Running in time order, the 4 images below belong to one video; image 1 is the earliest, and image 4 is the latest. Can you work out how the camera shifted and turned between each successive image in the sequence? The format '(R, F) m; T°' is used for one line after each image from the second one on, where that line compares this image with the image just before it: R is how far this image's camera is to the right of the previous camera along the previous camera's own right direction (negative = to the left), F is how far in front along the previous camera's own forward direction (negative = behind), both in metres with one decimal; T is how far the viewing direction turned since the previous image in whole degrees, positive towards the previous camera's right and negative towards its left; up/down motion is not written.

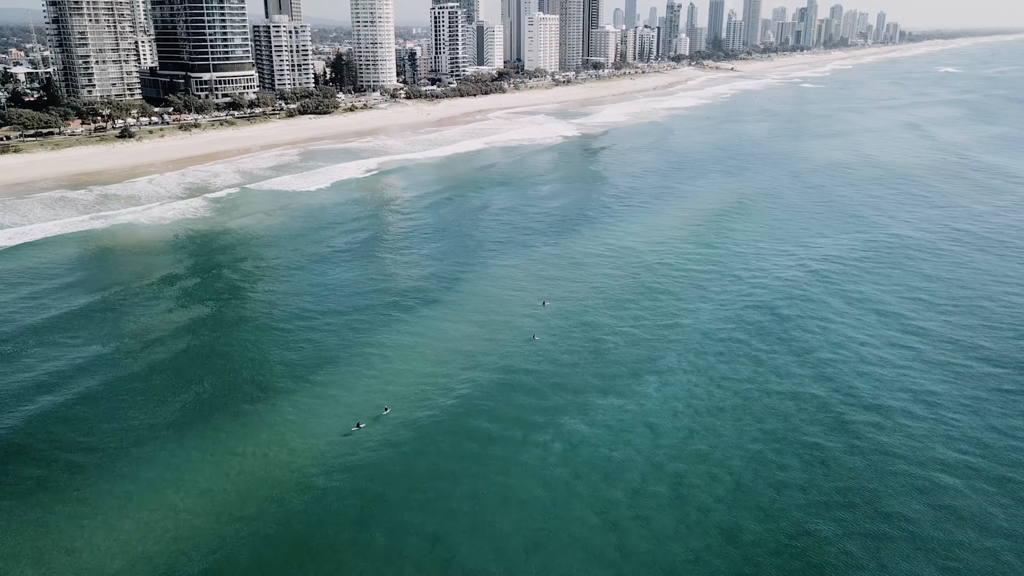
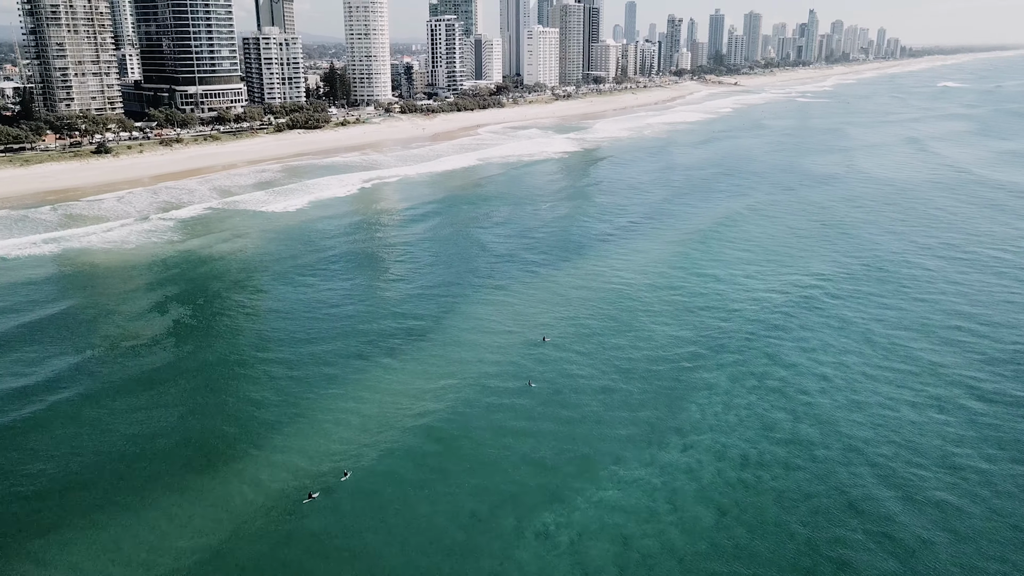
(+0.2, +3.7) m; 0°
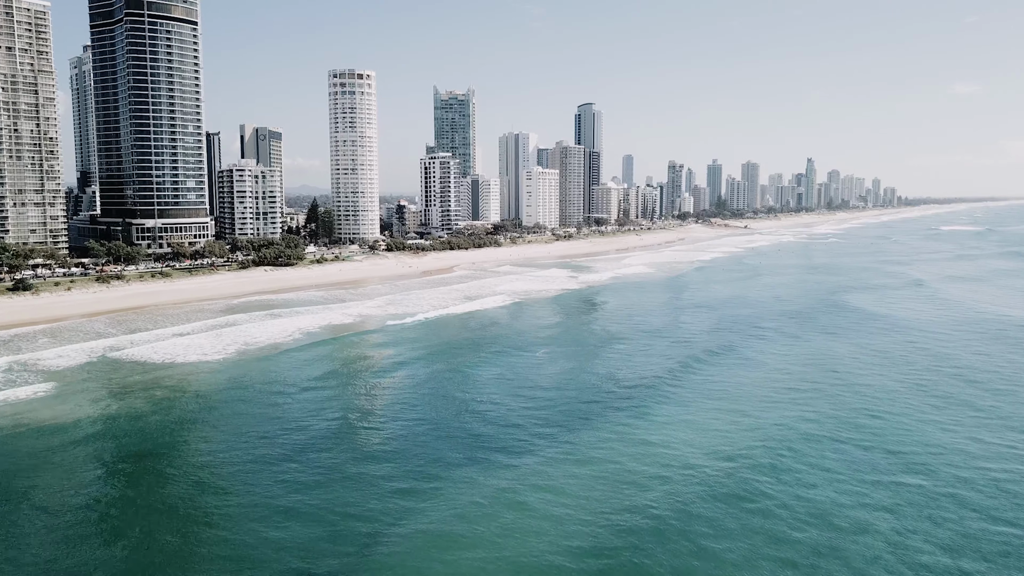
(+0.6, +10.3) m; 0°
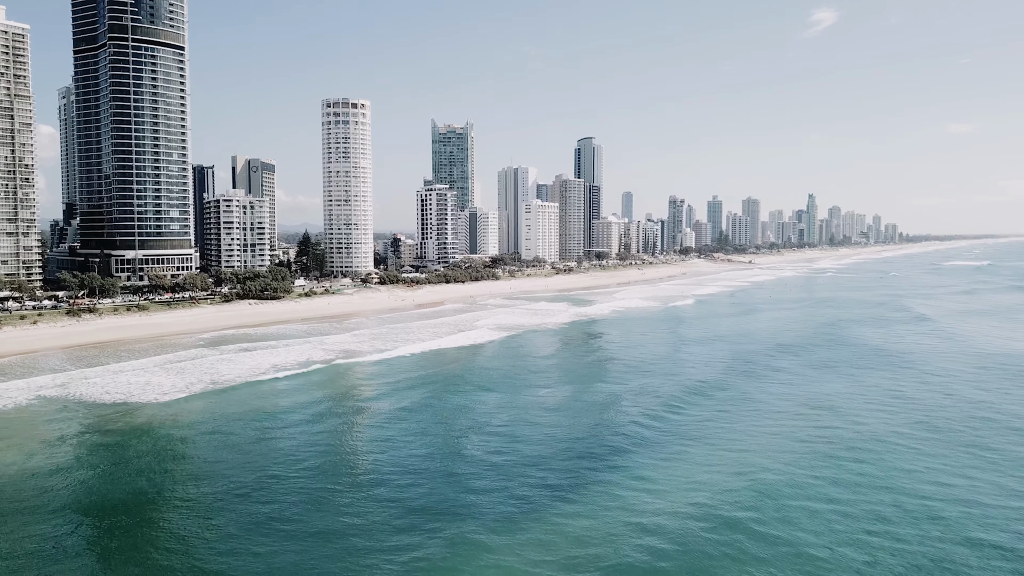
(+0.2, +3.4) m; 0°
